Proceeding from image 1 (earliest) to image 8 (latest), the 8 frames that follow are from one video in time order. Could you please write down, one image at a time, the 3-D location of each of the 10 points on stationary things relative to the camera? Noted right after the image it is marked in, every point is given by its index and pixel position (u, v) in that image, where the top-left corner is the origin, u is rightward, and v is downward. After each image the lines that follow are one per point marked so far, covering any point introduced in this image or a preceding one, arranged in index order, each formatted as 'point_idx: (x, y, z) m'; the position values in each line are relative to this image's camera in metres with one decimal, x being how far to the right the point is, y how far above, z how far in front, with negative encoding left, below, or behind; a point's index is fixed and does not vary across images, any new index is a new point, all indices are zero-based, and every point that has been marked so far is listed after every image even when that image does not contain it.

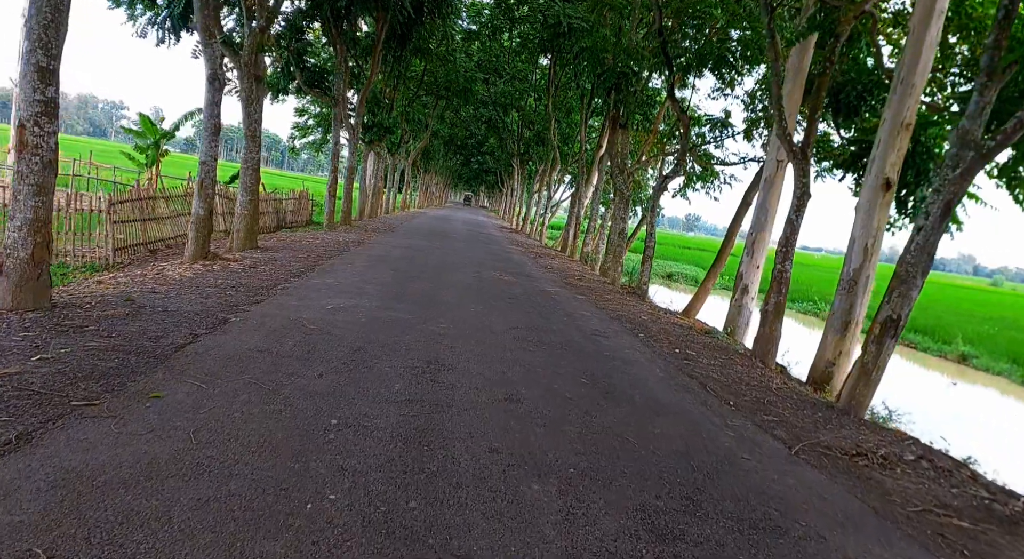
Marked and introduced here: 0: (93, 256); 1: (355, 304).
0: (-8.2, +0.4, +10.7) m
1: (-2.0, -0.3, +6.8) m
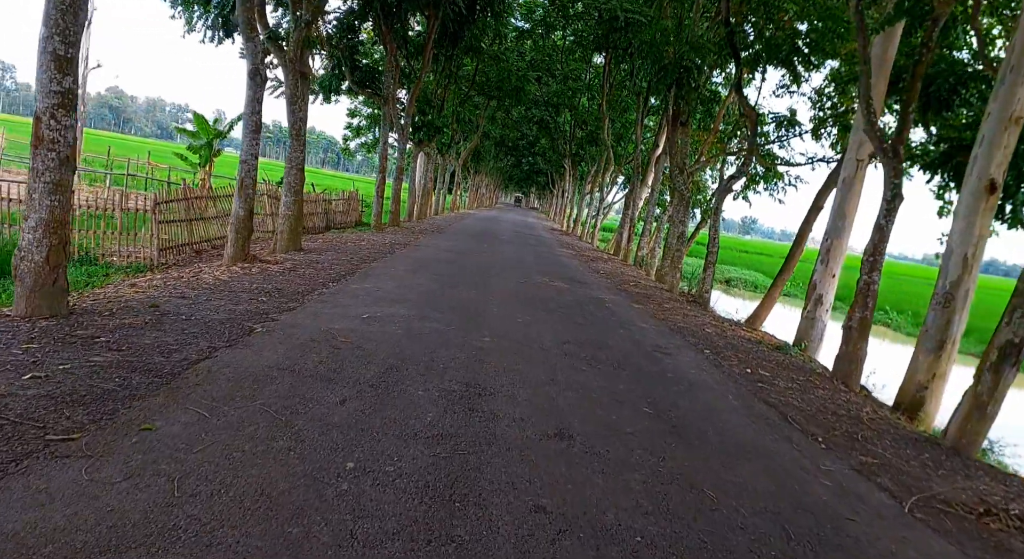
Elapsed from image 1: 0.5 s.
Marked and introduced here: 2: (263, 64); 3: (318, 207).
0: (-7.3, +0.4, +10.8) m
1: (-1.4, -0.4, +6.3) m
2: (-3.9, +3.4, +8.6) m
3: (-6.8, +2.5, +19.3) m
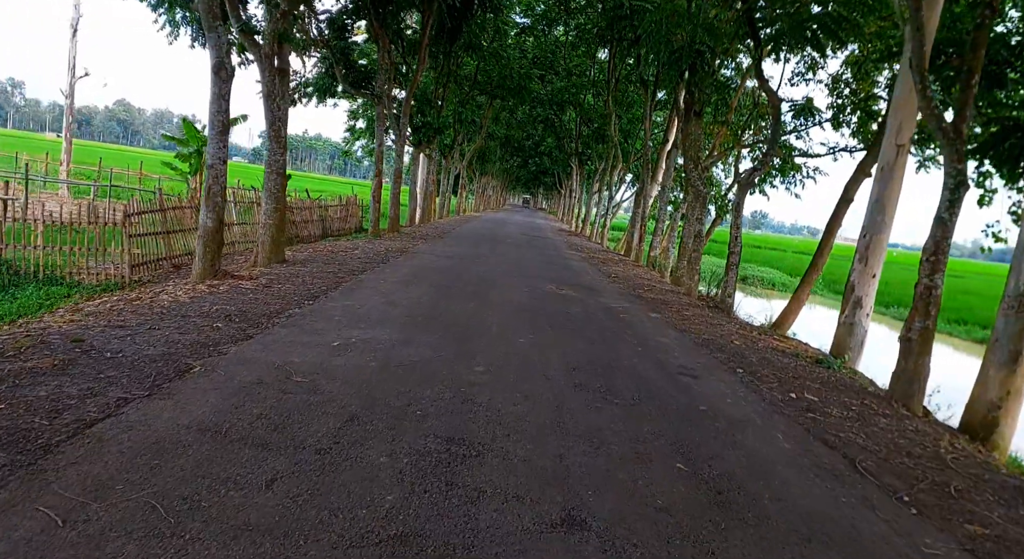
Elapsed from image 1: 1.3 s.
0: (-7.2, +0.1, +9.9) m
1: (-1.4, -0.6, +5.4) m
2: (-3.9, +3.1, +7.7) m
3: (-6.7, +2.2, +18.5) m
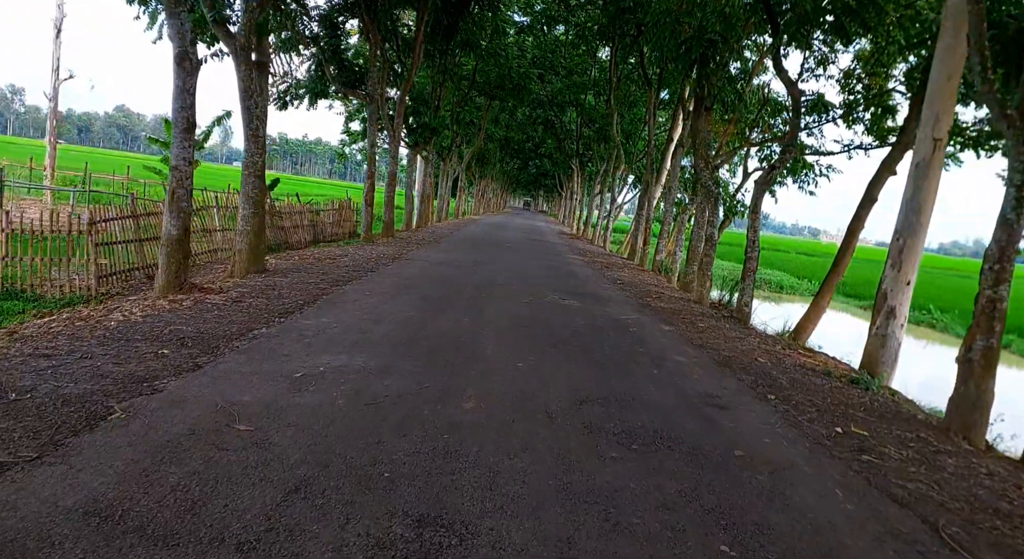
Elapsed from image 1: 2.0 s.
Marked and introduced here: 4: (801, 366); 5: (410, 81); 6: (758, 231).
0: (-7.2, -0.1, +9.2) m
1: (-1.4, -0.7, +4.6) m
2: (-4.0, +2.9, +7.0) m
3: (-6.7, +1.9, +17.7) m
4: (+3.5, -1.1, +6.8) m
5: (-3.6, +7.0, +19.6) m
6: (+4.2, +0.8, +9.4) m
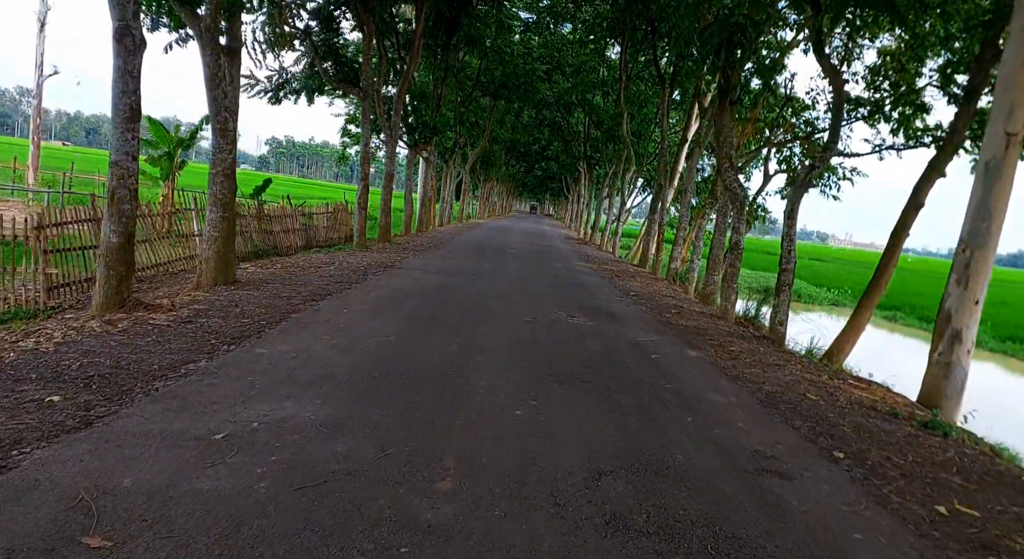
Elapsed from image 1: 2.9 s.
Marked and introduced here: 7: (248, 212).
0: (-7.2, -0.3, +8.1) m
1: (-1.5, -0.9, +3.5) m
2: (-4.0, +2.8, +5.9) m
3: (-6.6, +1.7, +16.7) m
4: (+3.5, -1.3, +5.6) m
5: (-3.4, +6.8, +18.6) m
6: (+4.2, +0.6, +8.2) m
7: (-7.0, +1.7, +14.6) m
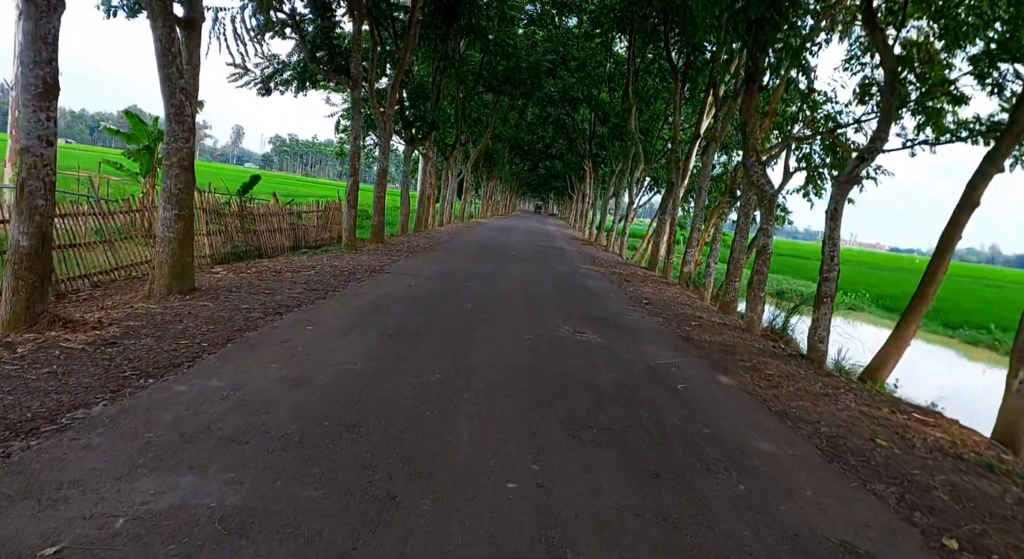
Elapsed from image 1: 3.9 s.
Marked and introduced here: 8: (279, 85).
0: (-7.2, -0.4, +7.1) m
1: (-1.5, -1.0, +2.4) m
2: (-4.0, +2.7, +4.8) m
3: (-6.5, +1.6, +15.6) m
4: (+3.5, -1.4, +4.5) m
5: (-3.3, +6.7, +17.5) m
6: (+4.2, +0.5, +7.1) m
7: (-7.0, +1.7, +13.5) m
8: (-8.1, +6.7, +19.3) m
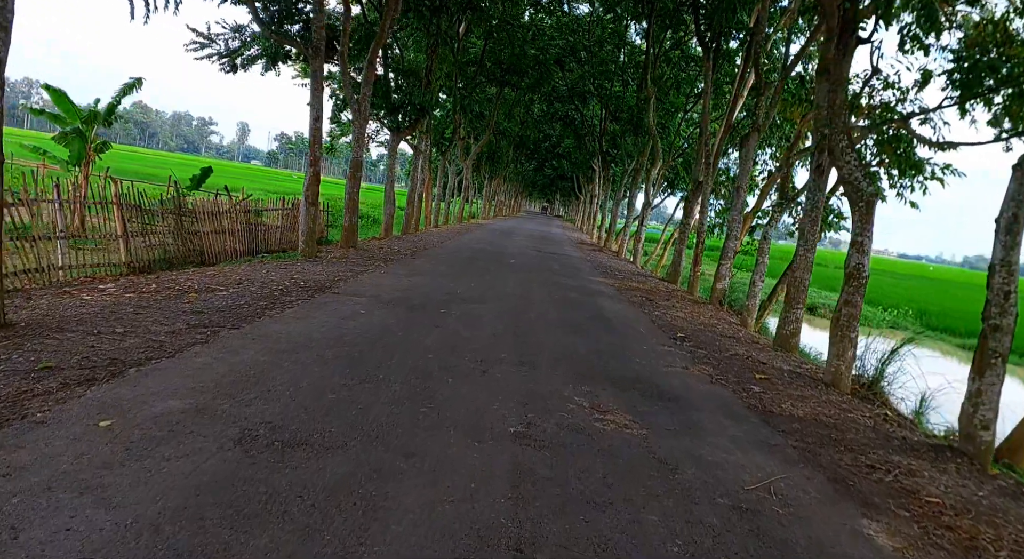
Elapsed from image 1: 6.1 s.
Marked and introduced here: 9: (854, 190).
0: (-7.4, -0.6, +4.5) m
1: (-1.7, -1.3, -0.2) m
2: (-4.1, +2.4, +2.3) m
3: (-6.6, +1.4, +13.1) m
4: (+3.3, -1.8, +1.9) m
5: (-3.3, +6.4, +14.9) m
6: (+4.0, +0.1, +4.5) m
7: (-7.0, +1.4, +11.0) m
8: (-8.1, +6.5, +16.7) m
9: (+3.9, +1.0, +6.3) m
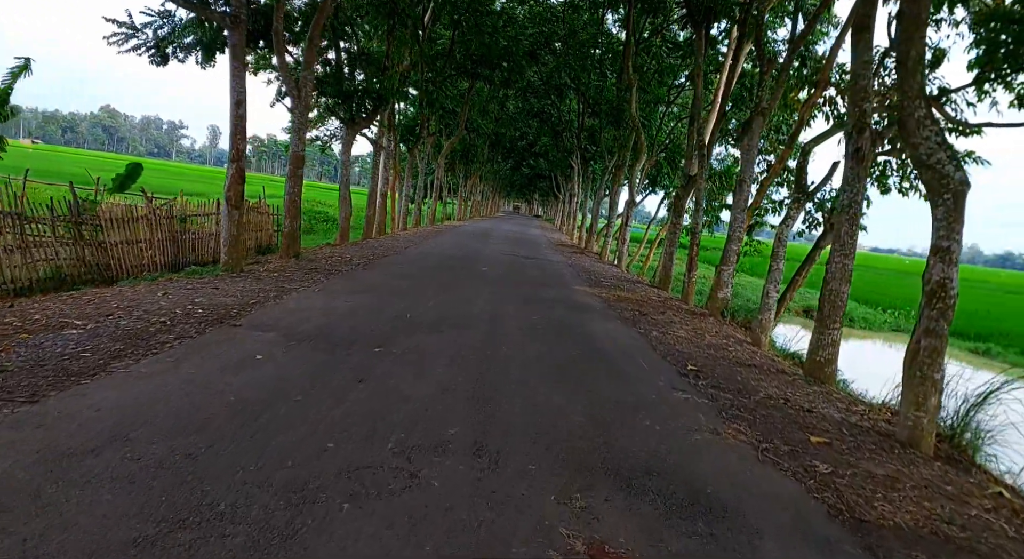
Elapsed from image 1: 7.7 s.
0: (-7.7, -1.0, +2.5) m
1: (-1.8, -1.6, -2.1) m
2: (-4.4, +2.1, +0.3) m
3: (-7.1, +1.0, +11.0) m
4: (+3.1, -2.0, +0.1) m
5: (-4.1, +6.1, +13.0) m
6: (+3.7, -0.1, +2.7) m
7: (-7.6, +1.0, +8.9) m
8: (-8.9, +6.1, +14.6) m
9: (+3.5, +0.9, +4.6) m
